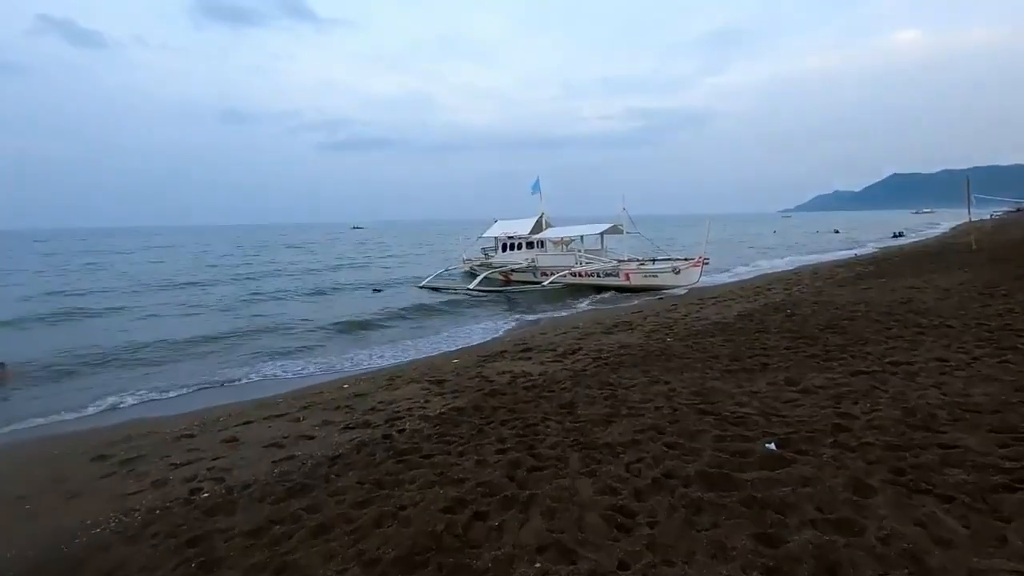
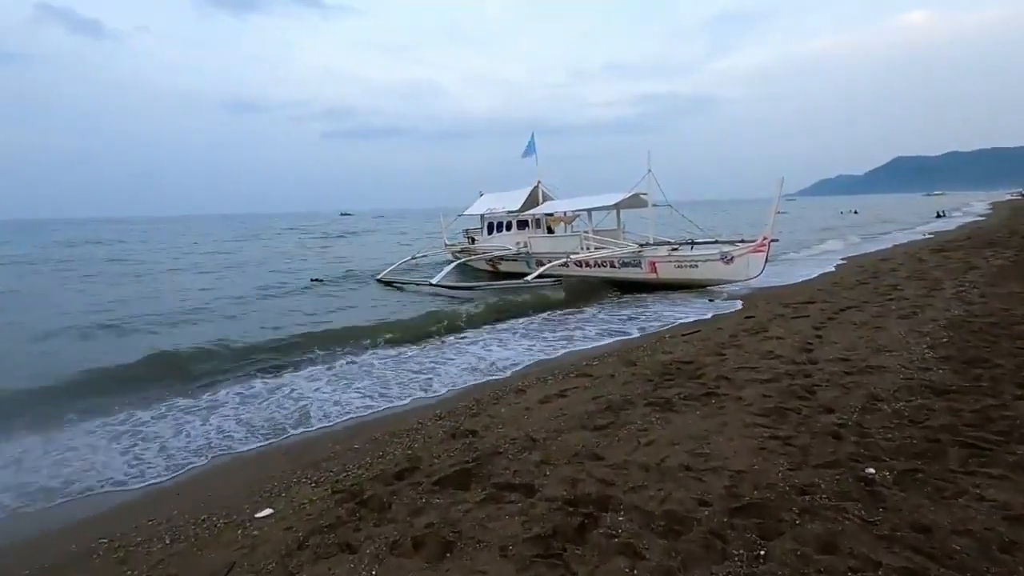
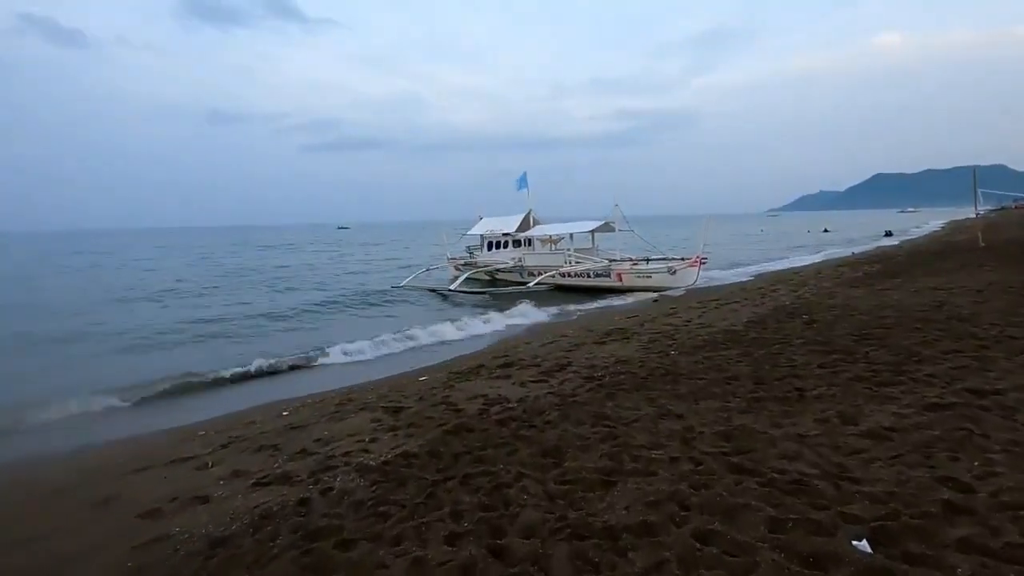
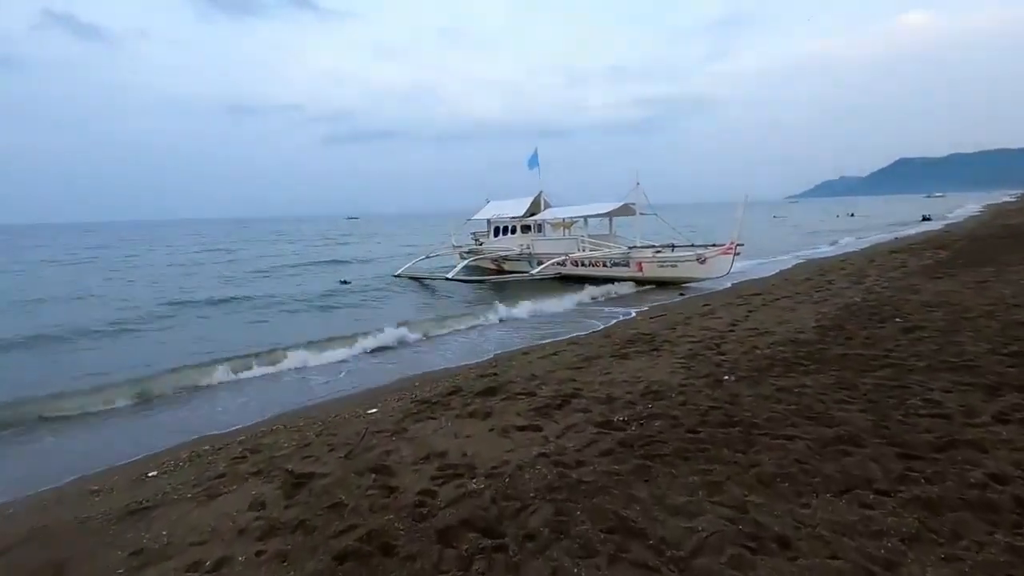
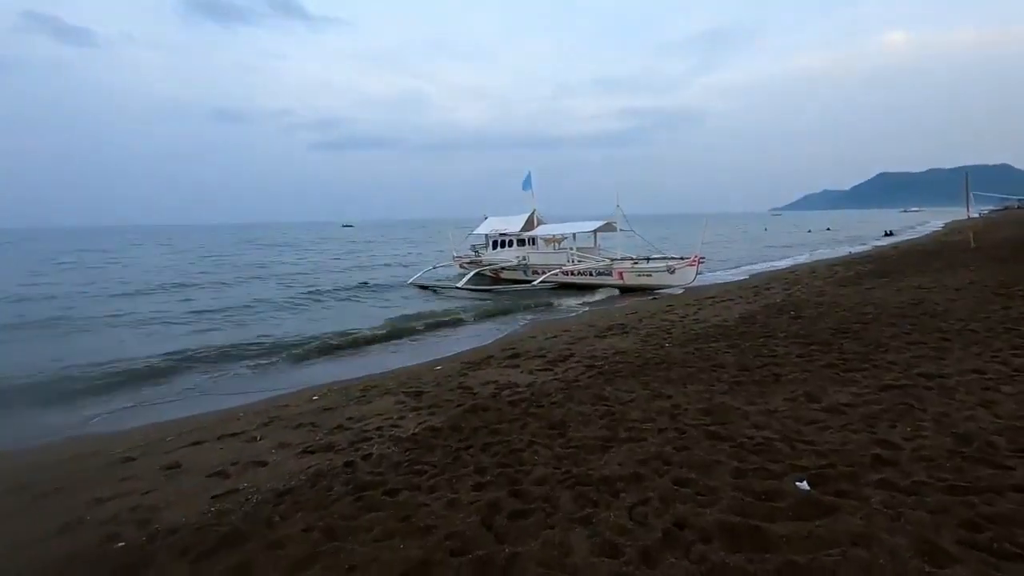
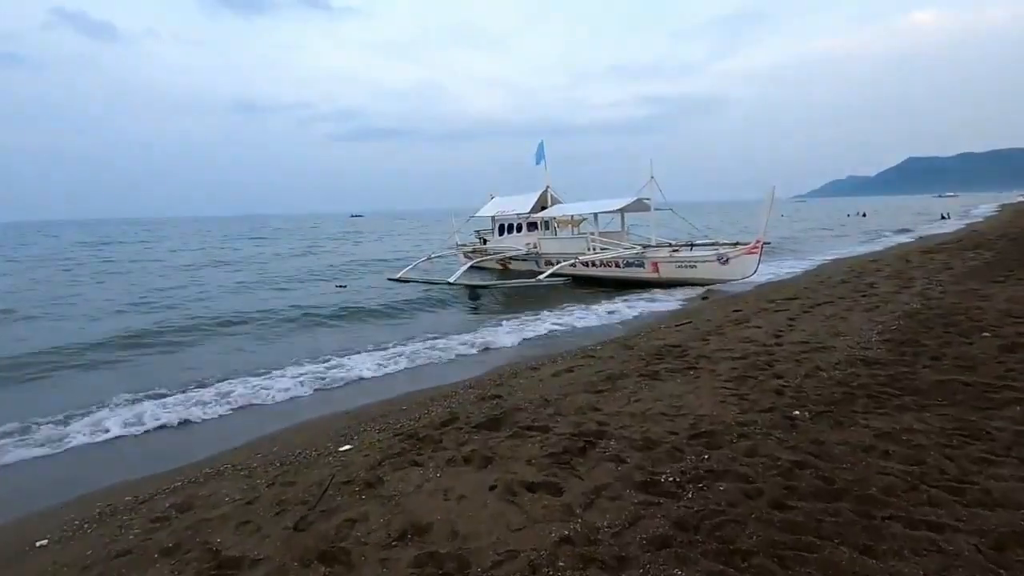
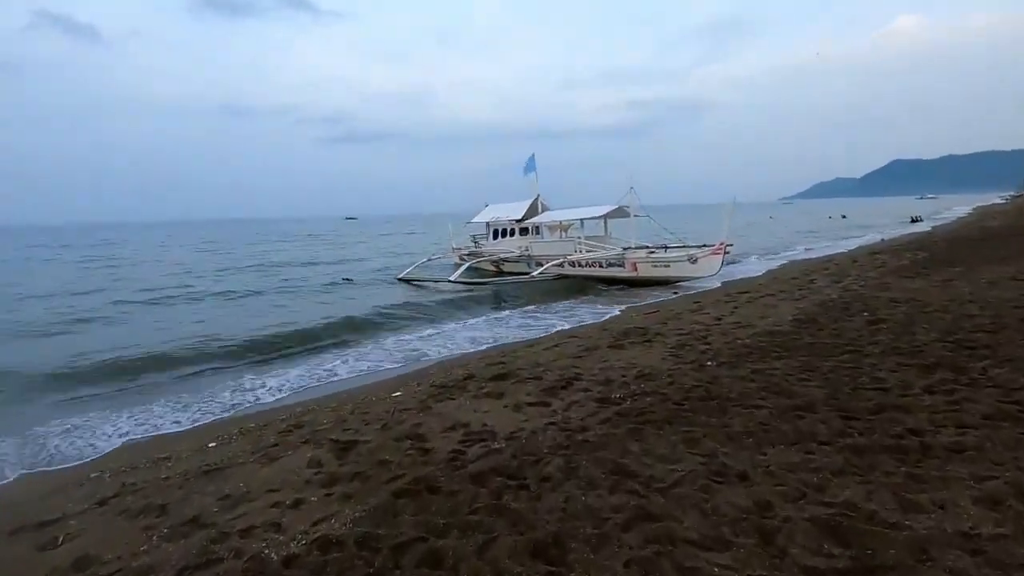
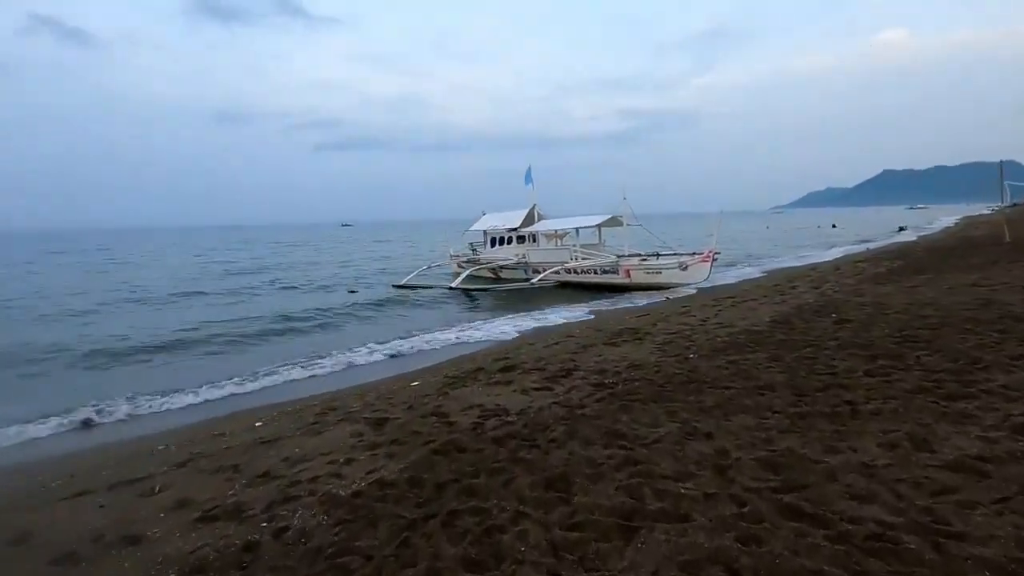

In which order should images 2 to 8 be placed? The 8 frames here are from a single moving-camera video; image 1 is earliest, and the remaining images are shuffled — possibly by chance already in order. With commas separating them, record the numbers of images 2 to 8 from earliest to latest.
5, 3, 8, 7, 4, 6, 2
